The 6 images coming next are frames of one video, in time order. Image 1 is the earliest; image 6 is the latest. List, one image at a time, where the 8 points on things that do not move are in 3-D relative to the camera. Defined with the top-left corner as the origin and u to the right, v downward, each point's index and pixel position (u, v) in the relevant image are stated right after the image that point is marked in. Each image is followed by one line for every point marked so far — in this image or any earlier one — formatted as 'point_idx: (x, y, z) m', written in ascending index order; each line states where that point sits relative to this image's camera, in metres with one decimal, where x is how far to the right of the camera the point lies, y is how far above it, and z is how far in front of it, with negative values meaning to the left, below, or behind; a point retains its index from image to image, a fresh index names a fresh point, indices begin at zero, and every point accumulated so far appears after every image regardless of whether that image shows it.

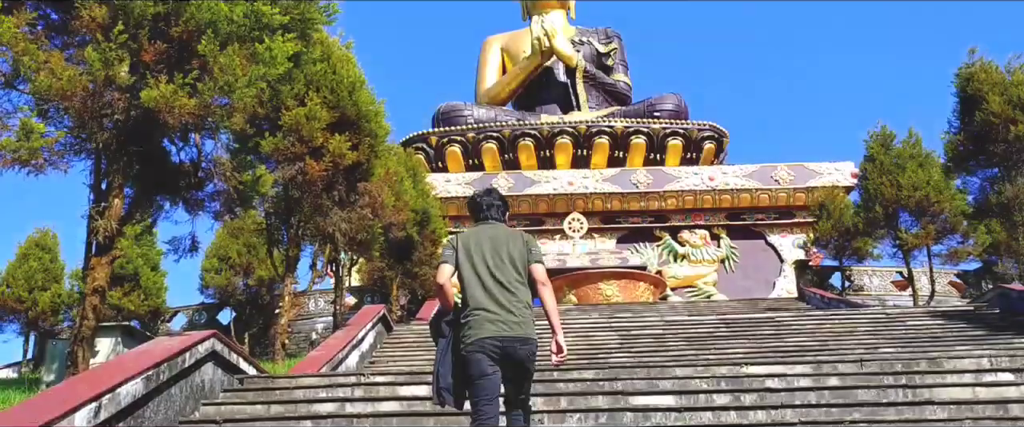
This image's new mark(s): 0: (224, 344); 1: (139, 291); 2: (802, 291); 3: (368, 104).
0: (-1.7, -0.8, +5.4) m
1: (-7.2, -1.5, +18.0) m
2: (+4.8, -1.3, +15.5) m
3: (-1.5, +1.1, +9.4) m
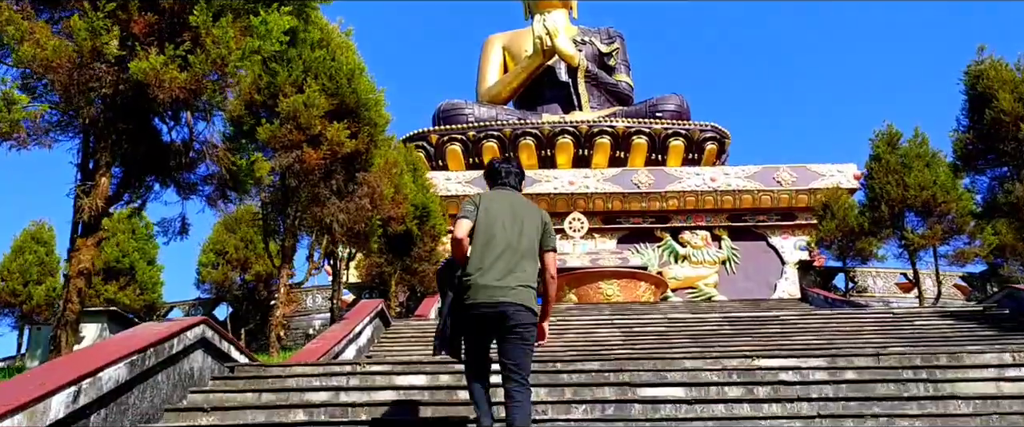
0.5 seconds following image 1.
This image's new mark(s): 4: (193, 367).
0: (-1.7, -0.7, +5.2) m
1: (-7.2, -1.4, +17.8) m
2: (+4.8, -1.3, +15.3) m
3: (-1.4, +1.2, +9.2) m
4: (-1.7, -0.8, +4.9) m
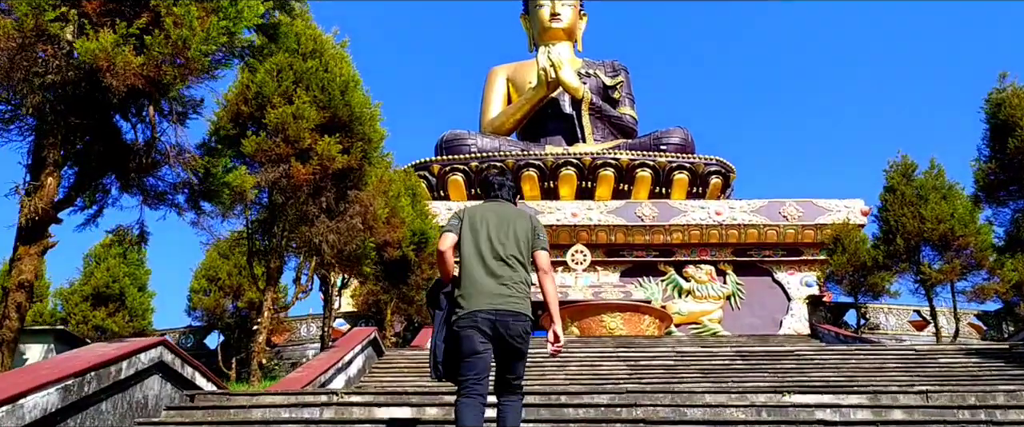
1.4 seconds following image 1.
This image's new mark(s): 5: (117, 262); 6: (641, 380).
0: (-1.7, -0.7, +4.6) m
1: (-7.2, -1.8, +17.2) m
2: (+4.8, -1.8, +14.7) m
3: (-1.4, +1.0, +8.7) m
4: (-1.7, -0.9, +4.3) m
5: (-7.4, -0.9, +17.5) m
6: (+1.1, -1.5, +8.2) m
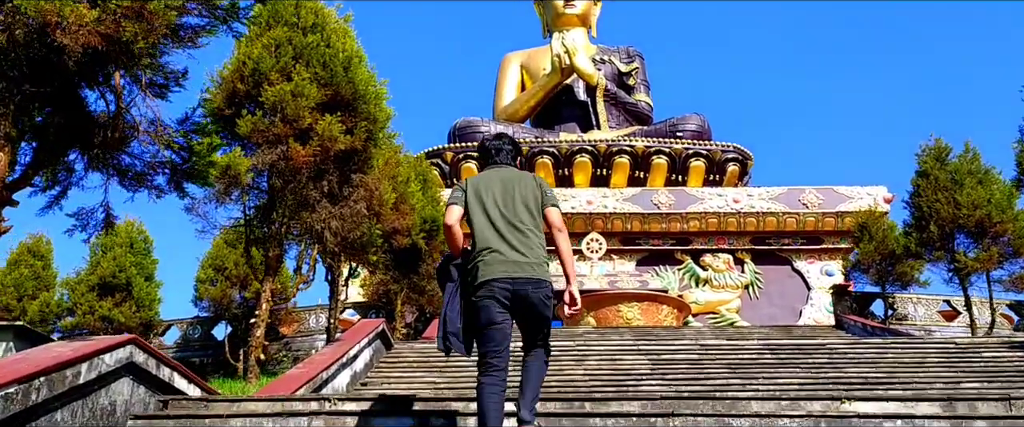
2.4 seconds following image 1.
0: (-1.6, -0.6, +4.1) m
1: (-6.9, -1.6, +16.8) m
2: (+5.0, -1.6, +14.1) m
3: (-1.3, +1.1, +8.1) m
4: (-1.6, -0.8, +3.8) m
5: (-7.2, -0.7, +17.1) m
6: (+1.3, -1.3, +7.6) m
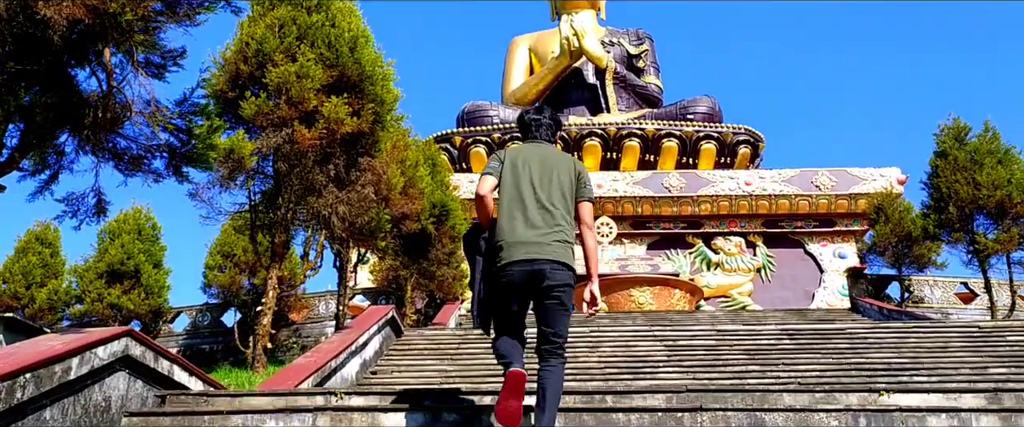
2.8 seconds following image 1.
0: (-1.5, -0.5, +3.9) m
1: (-6.7, -1.3, +16.7) m
2: (+5.2, -1.3, +13.8) m
3: (-1.2, +1.3, +7.9) m
4: (-1.6, -0.7, +3.6) m
5: (-7.0, -0.5, +16.9) m
6: (+1.4, -1.2, +7.4) m
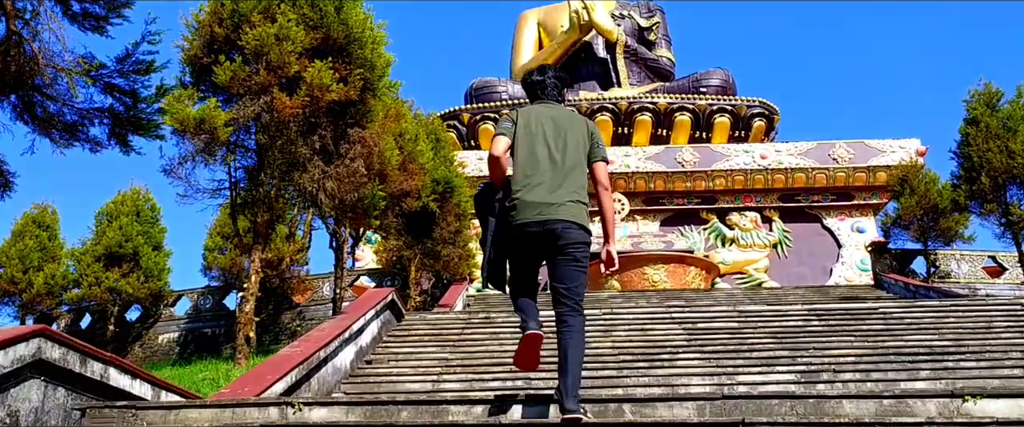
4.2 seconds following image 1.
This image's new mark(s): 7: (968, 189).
0: (-1.5, -0.5, +3.2) m
1: (-6.5, -1.0, +16.1) m
2: (+5.3, -0.9, +13.1) m
3: (-1.2, +1.5, +7.2) m
4: (-1.6, -0.6, +2.9) m
5: (-6.8, -0.1, +16.4) m
6: (+1.4, -1.0, +6.8) m
7: (+6.2, +0.3, +12.6) m
